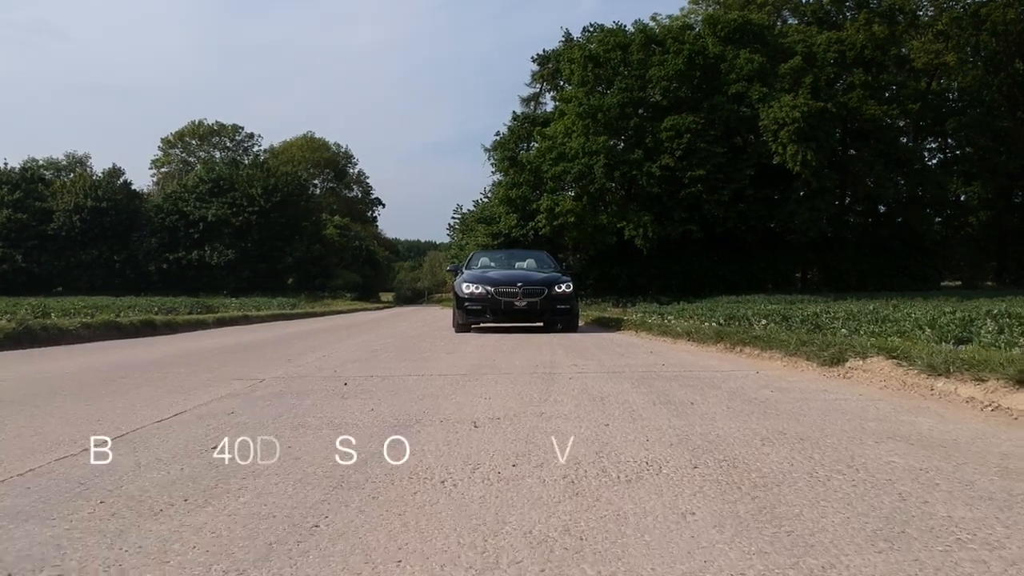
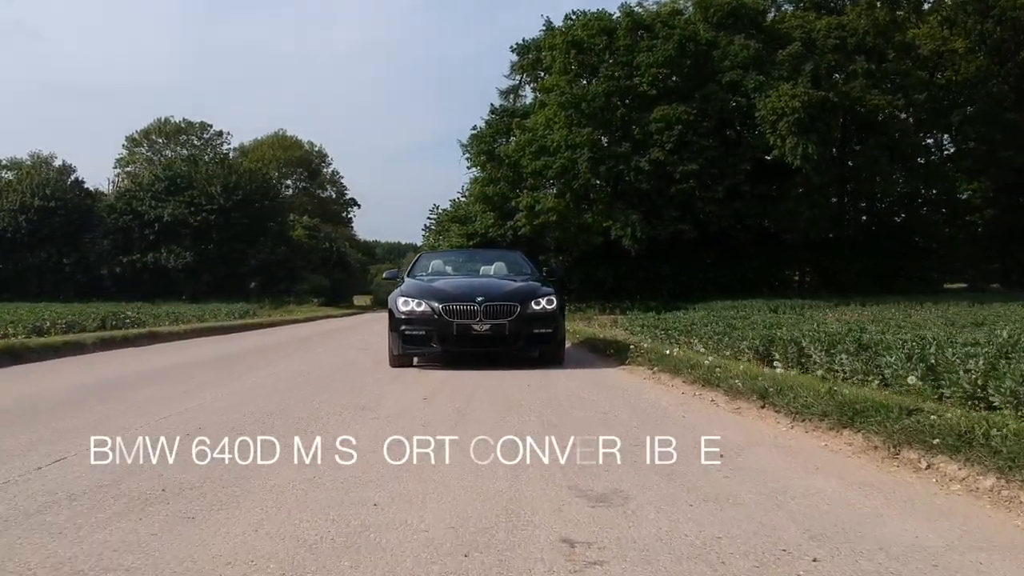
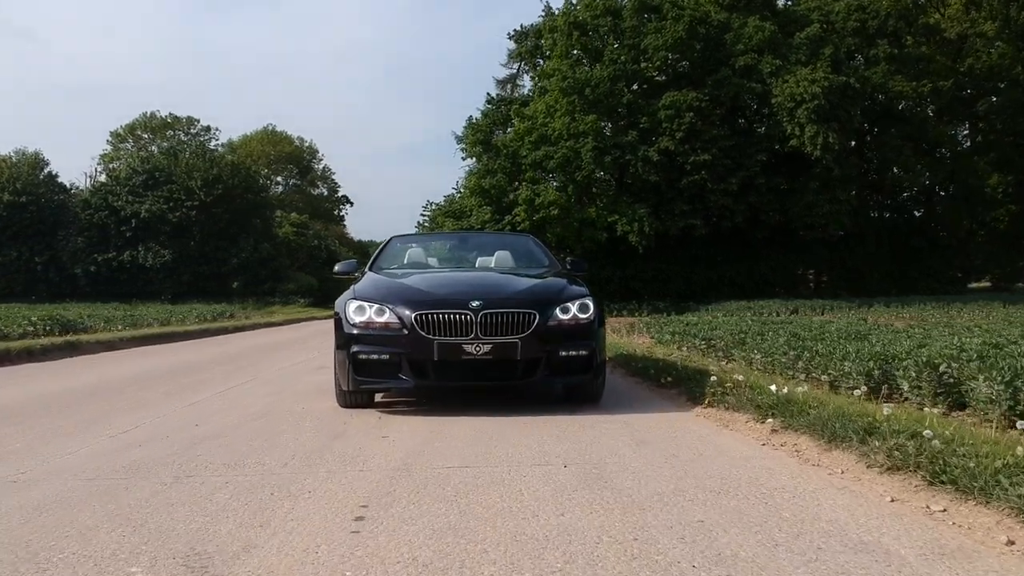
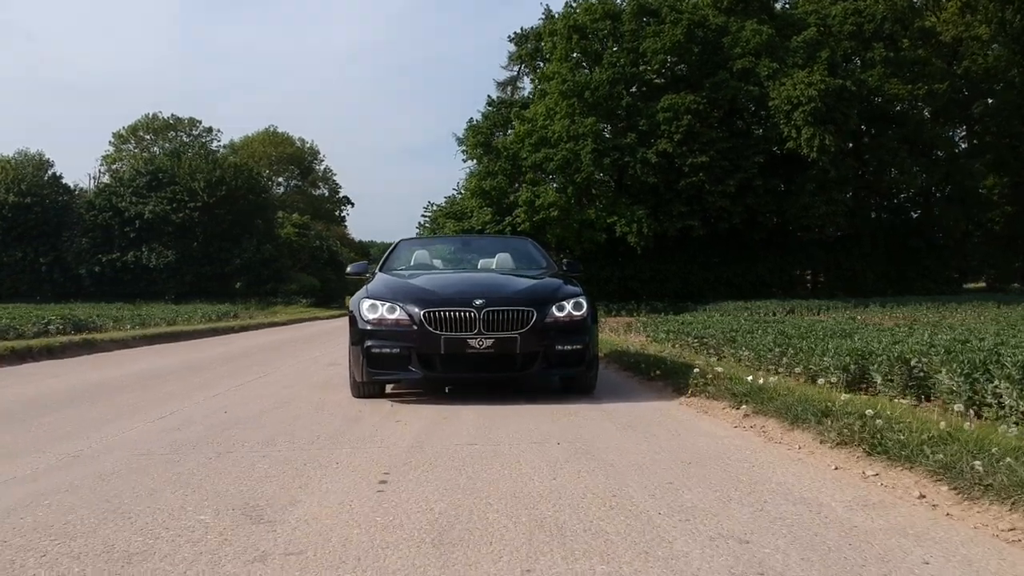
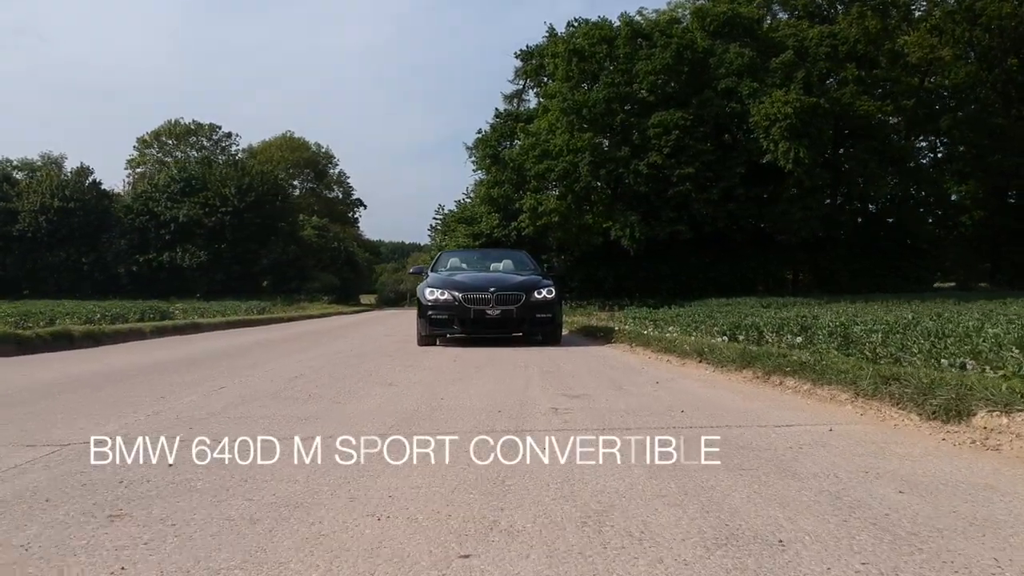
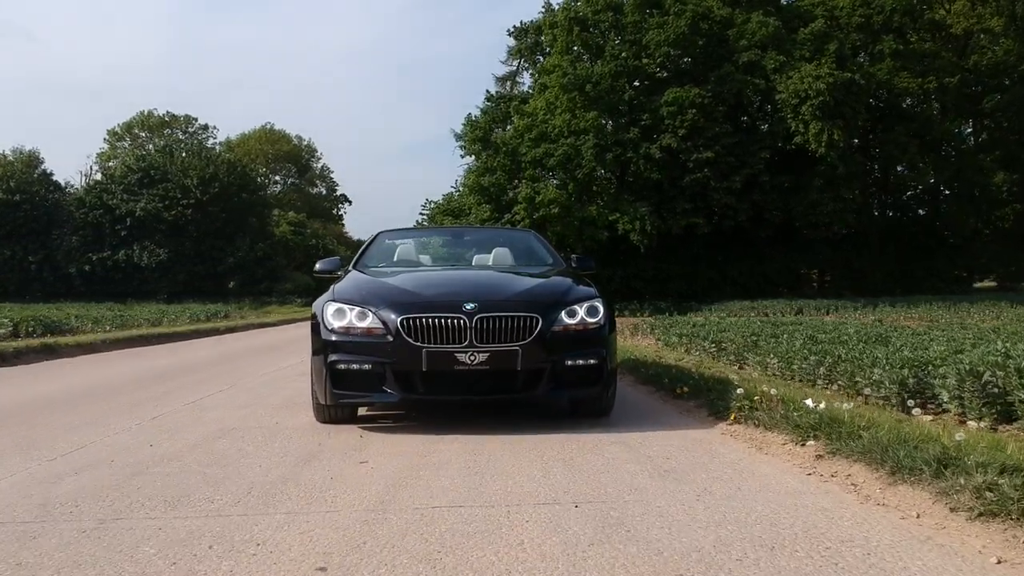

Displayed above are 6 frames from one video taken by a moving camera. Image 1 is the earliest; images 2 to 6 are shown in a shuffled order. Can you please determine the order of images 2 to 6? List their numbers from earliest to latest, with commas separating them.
5, 2, 4, 3, 6
